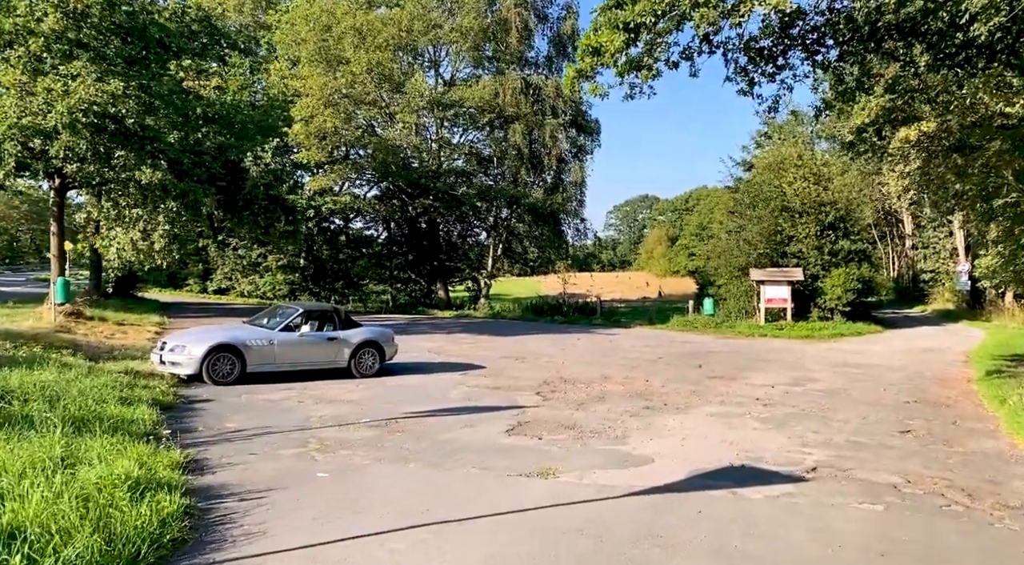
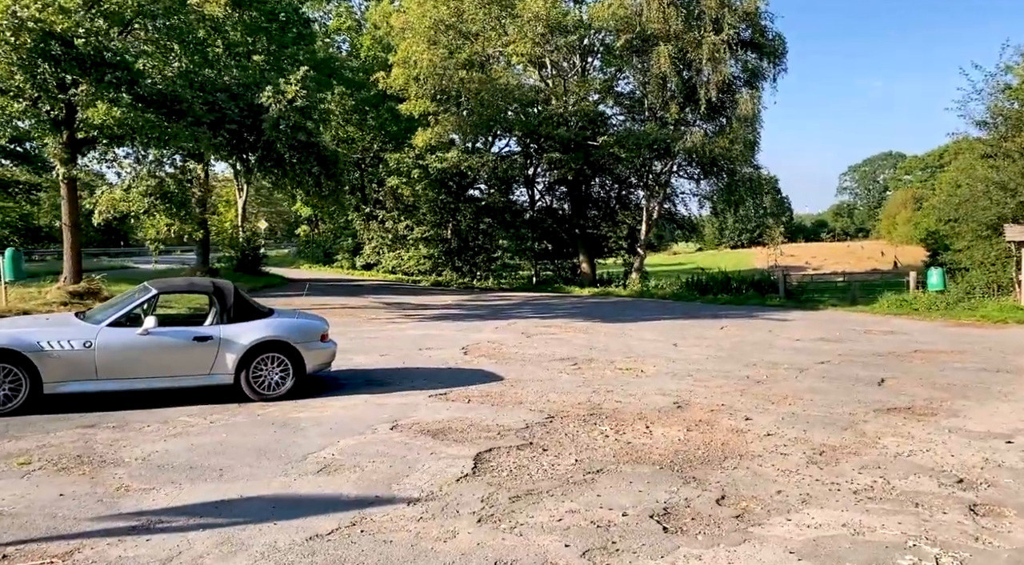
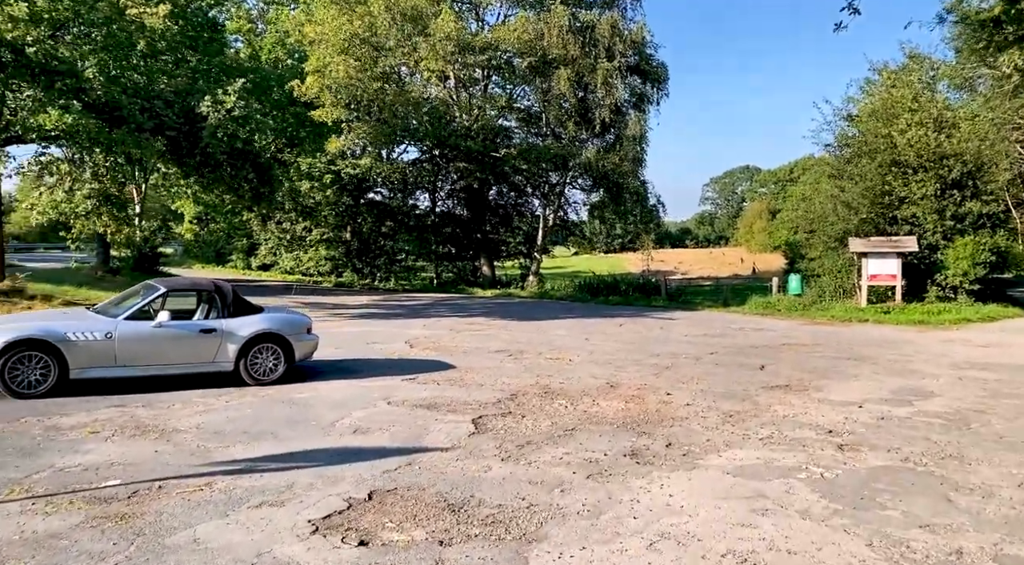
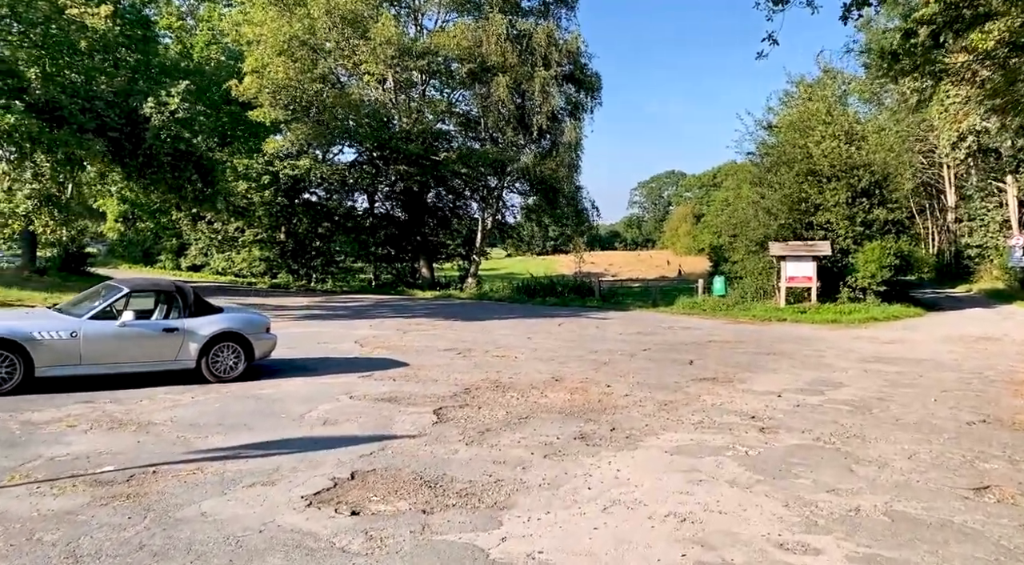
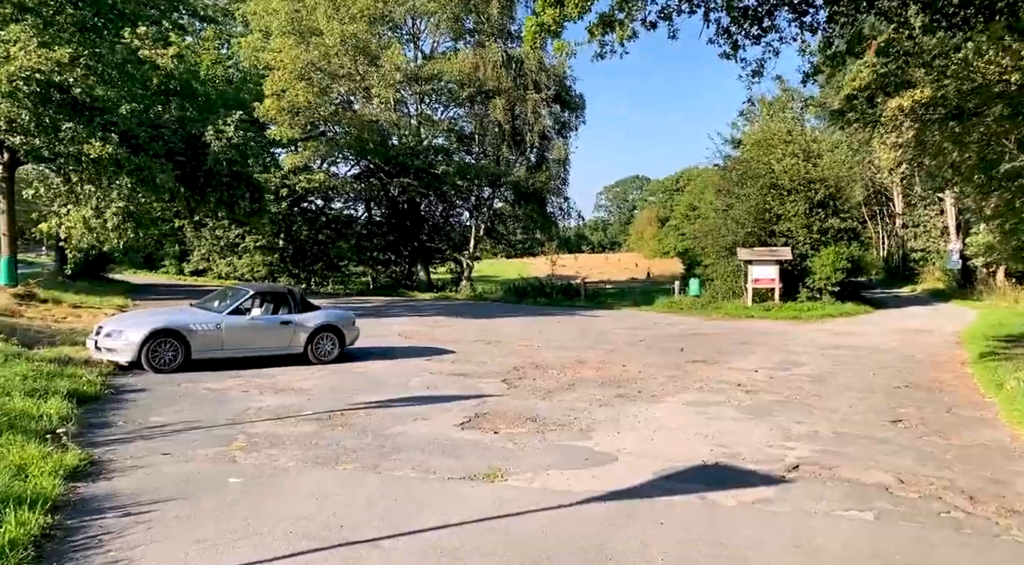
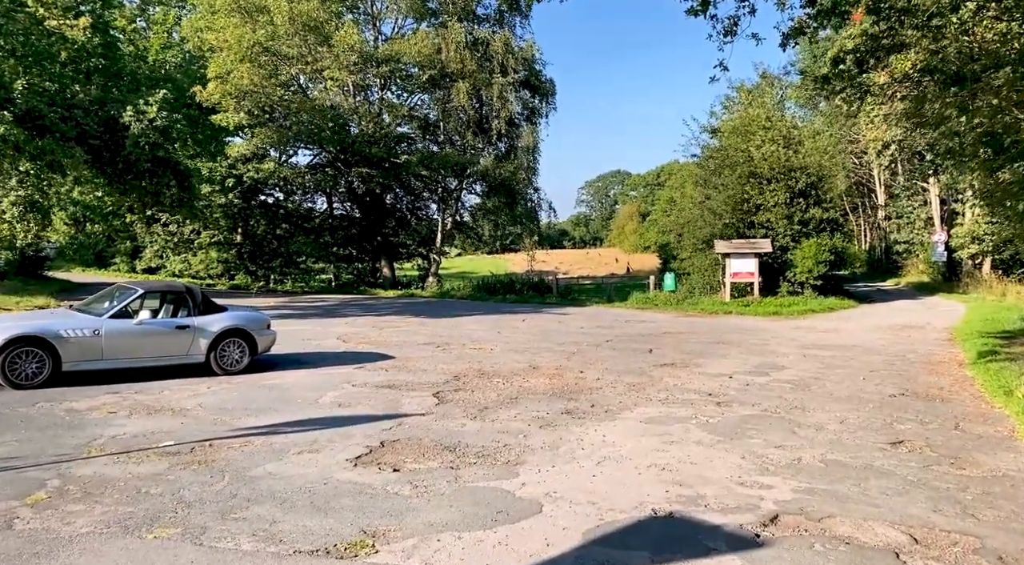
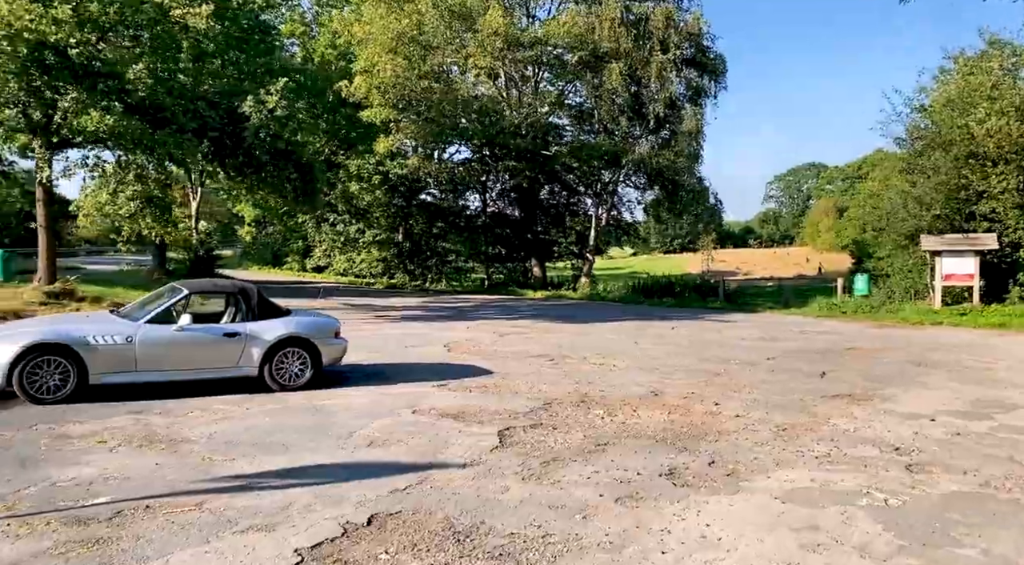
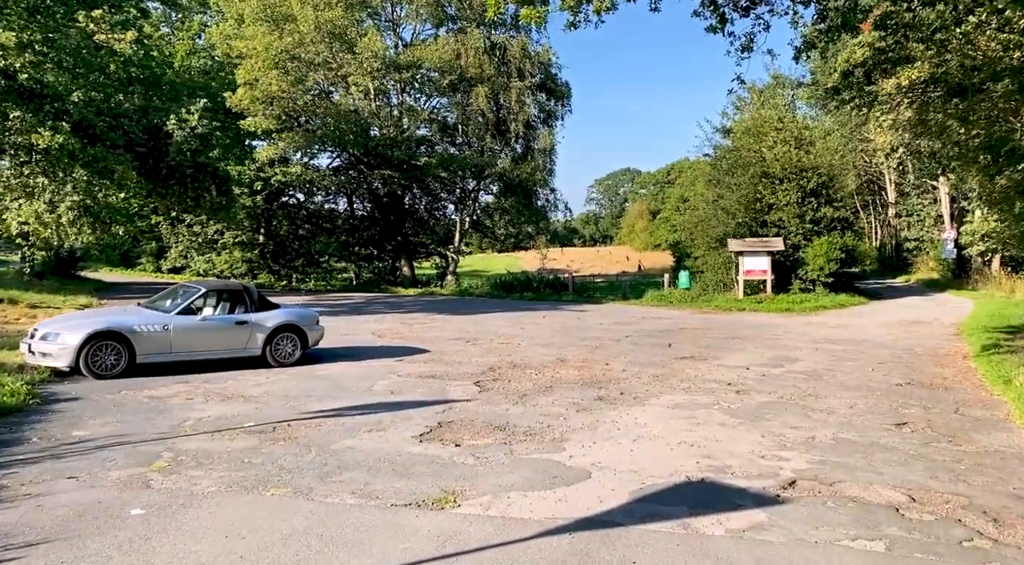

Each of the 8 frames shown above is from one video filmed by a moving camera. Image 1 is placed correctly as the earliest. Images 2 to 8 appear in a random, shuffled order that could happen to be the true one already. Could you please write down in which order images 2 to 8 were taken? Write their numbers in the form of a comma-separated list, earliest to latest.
5, 8, 6, 4, 3, 7, 2
